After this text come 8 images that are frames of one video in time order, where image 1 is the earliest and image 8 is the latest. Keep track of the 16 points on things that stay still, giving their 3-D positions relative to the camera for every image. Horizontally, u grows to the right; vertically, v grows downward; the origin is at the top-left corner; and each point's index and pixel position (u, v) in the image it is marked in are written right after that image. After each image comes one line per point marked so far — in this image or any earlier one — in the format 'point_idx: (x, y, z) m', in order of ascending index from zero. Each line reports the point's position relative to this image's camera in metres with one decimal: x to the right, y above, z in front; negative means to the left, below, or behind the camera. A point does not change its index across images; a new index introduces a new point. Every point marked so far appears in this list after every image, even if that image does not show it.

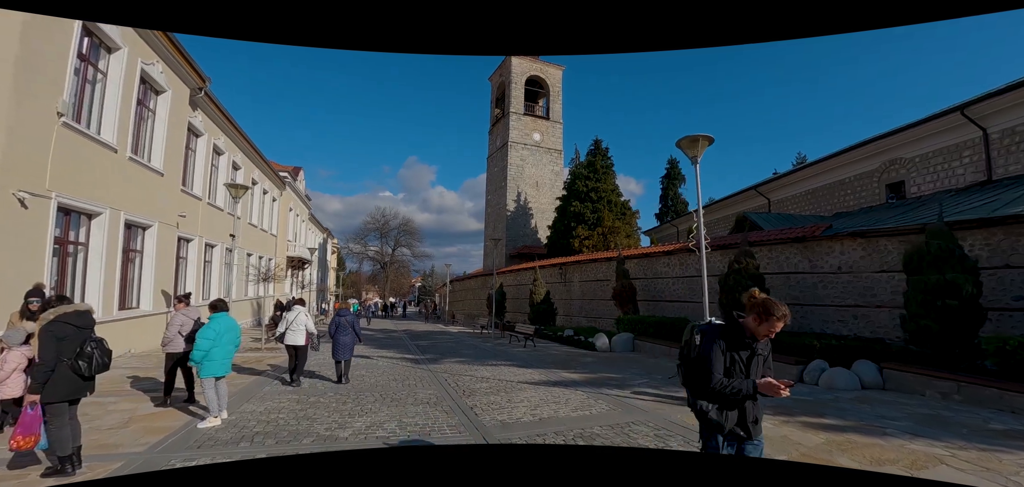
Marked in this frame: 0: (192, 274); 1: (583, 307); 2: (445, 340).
0: (-10.3, -1.0, +14.4) m
1: (+2.9, -2.6, +18.4) m
2: (-2.4, -3.5, +15.9) m
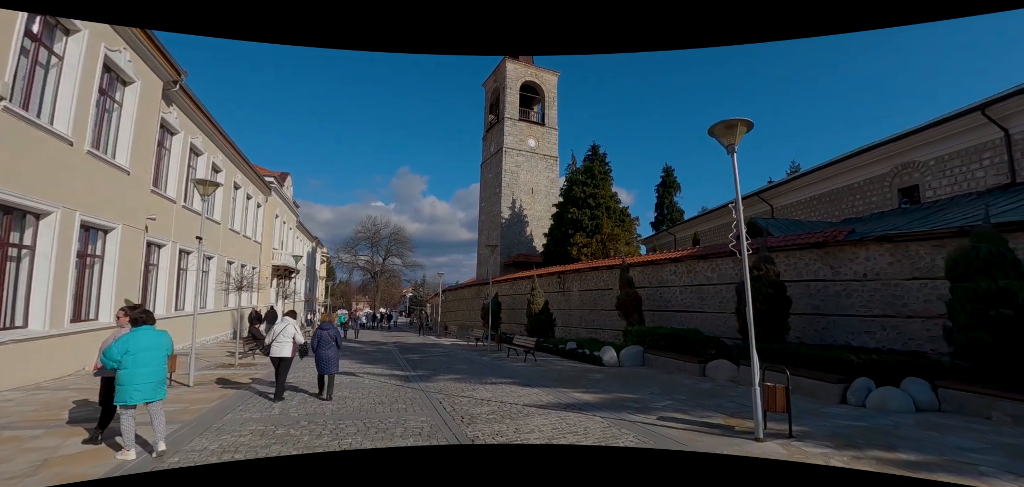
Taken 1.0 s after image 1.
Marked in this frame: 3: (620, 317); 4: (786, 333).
0: (-10.3, -1.2, +13.2) m
1: (+2.8, -2.9, +17.4) m
2: (-2.5, -3.7, +14.9) m
3: (+3.7, -2.5, +15.3) m
4: (+6.2, -2.0, +10.1) m
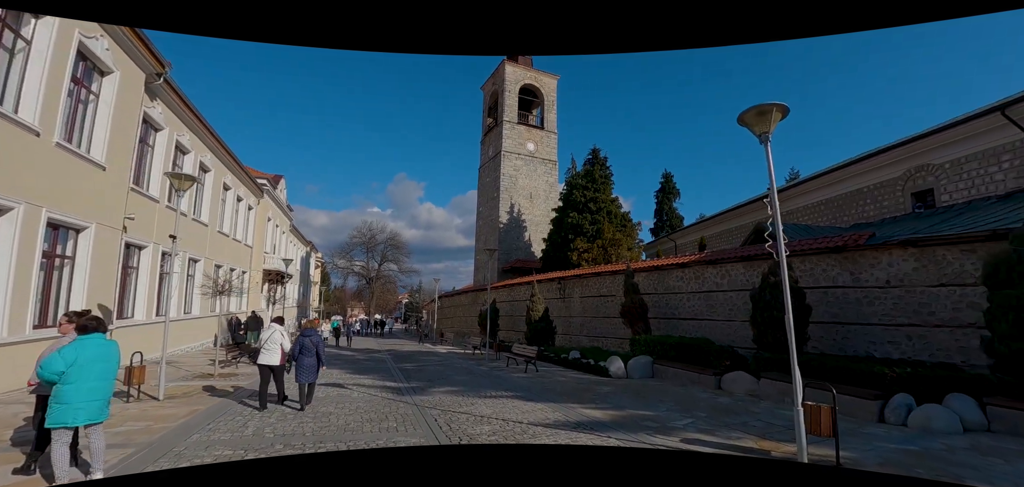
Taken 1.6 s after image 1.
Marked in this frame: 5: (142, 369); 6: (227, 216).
0: (-10.3, -1.2, +12.5) m
1: (+2.7, -3.1, +16.8) m
2: (-2.5, -3.8, +14.2) m
3: (+3.7, -2.7, +14.6) m
4: (+6.2, -2.1, +9.5) m
5: (-5.9, -2.0, +7.2) m
6: (-12.6, +1.2, +19.7) m
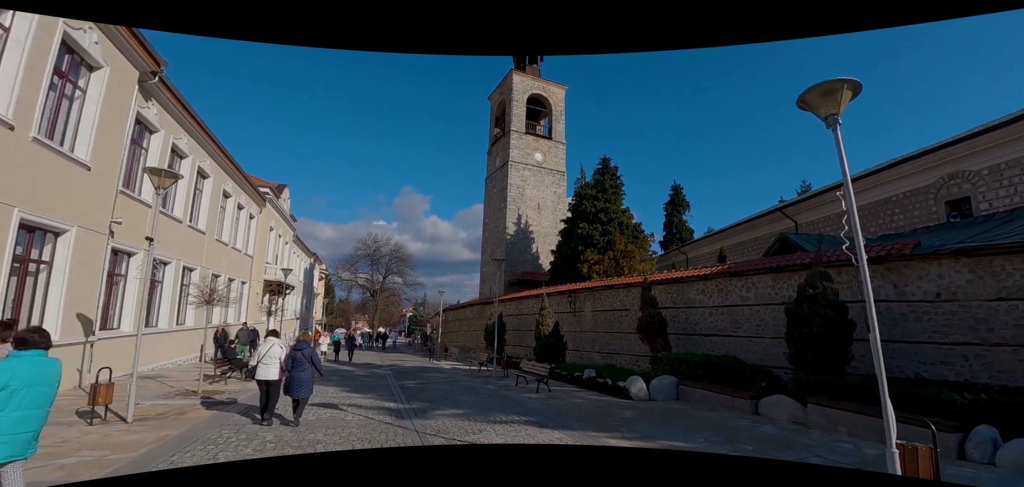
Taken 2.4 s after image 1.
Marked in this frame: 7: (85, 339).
0: (-10.1, -1.4, +11.8) m
1: (+3.0, -3.5, +15.9) m
2: (-2.3, -4.1, +13.3) m
3: (+4.0, -3.0, +13.7) m
4: (+6.5, -2.3, +8.6) m
5: (-5.7, -2.0, +6.4) m
6: (-12.2, +0.9, +19.1) m
7: (-9.2, -2.0, +9.6) m
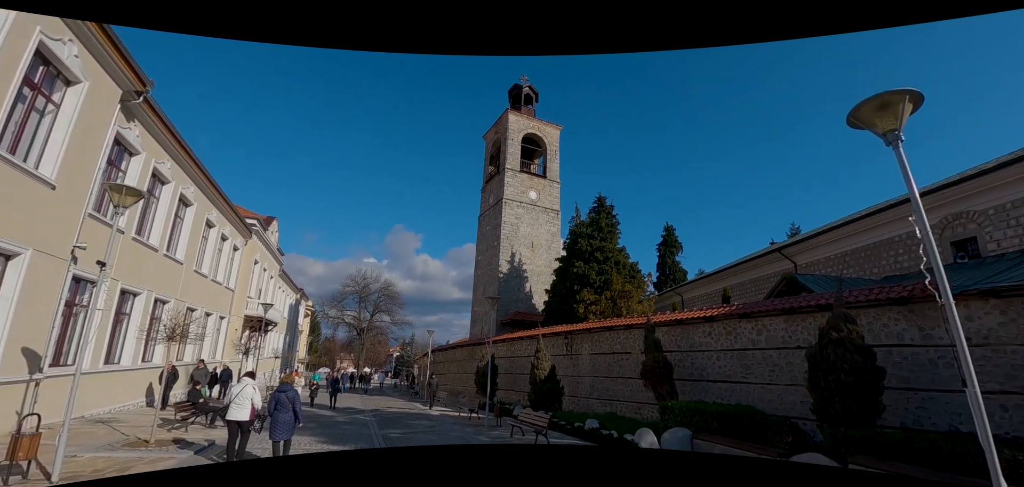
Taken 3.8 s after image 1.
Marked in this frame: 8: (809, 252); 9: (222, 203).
0: (-10.2, -2.1, +10.8) m
1: (+2.8, -4.8, +14.9) m
2: (-2.4, -5.1, +12.2) m
3: (+3.8, -4.1, +12.8) m
4: (+6.4, -3.0, +7.8) m
5: (-5.7, -2.3, +5.4) m
6: (-12.4, -0.4, +18.2) m
7: (-9.3, -2.5, +8.5) m
8: (+12.5, -0.5, +18.8) m
9: (-12.4, +1.7, +19.0) m
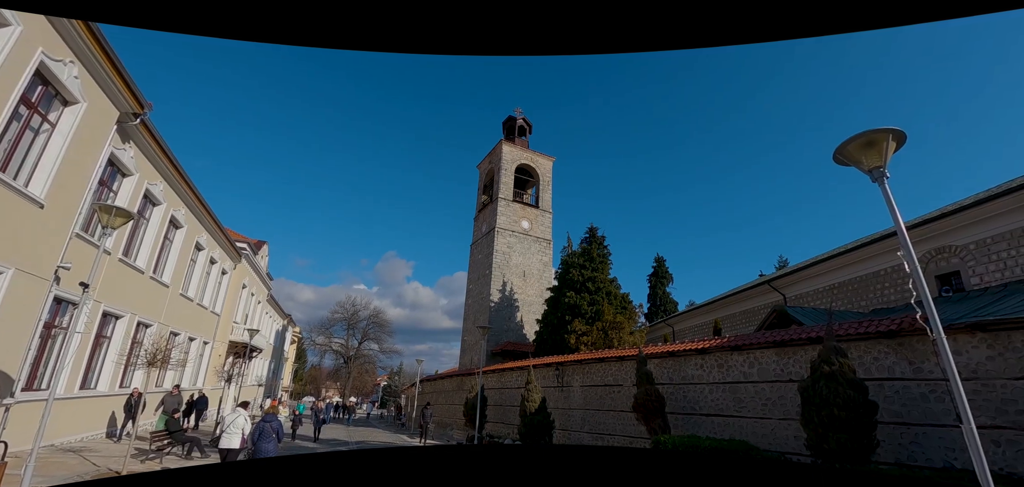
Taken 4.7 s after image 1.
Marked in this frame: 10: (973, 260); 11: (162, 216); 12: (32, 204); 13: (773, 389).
0: (-10.4, -2.6, +10.4) m
1: (+2.5, -5.7, +14.6) m
2: (-2.7, -5.8, +11.8) m
3: (+3.5, -5.0, +12.6) m
4: (+6.2, -3.6, +7.7) m
5: (-5.9, -2.5, +5.1) m
6: (-12.8, -1.4, +17.9) m
7: (-9.4, -2.9, +8.2) m
8: (+12.2, -1.9, +19.0) m
9: (-12.7, +0.7, +18.9) m
10: (+13.7, -0.6, +13.2) m
11: (-11.1, +0.9, +14.1) m
12: (-9.0, +0.7, +8.4) m
13: (+6.0, -3.4, +10.2) m
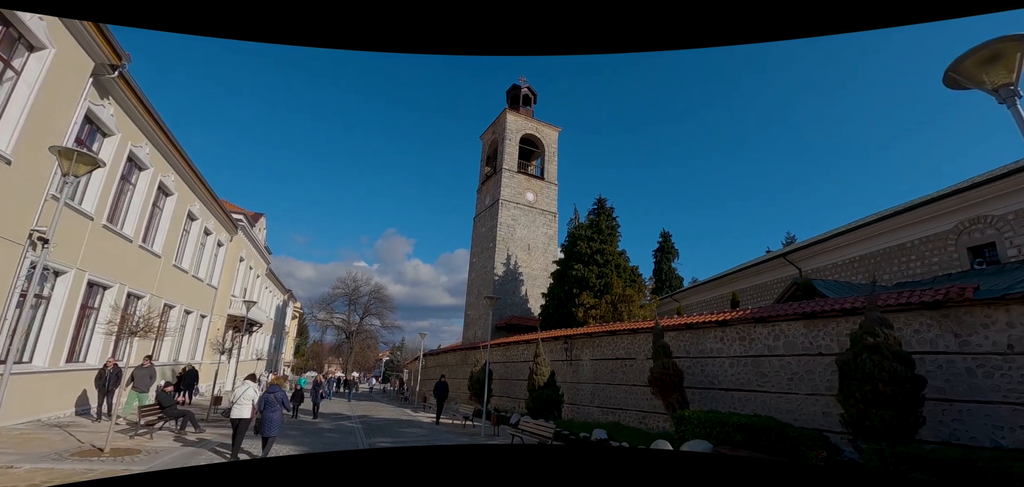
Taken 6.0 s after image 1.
0: (-10.1, -1.8, +9.8) m
1: (+2.7, -4.8, +14.1) m
2: (-2.5, -4.9, +11.3) m
3: (+3.8, -4.1, +12.1) m
4: (+6.5, -3.0, +7.1) m
5: (-5.6, -2.0, +4.5) m
6: (-12.5, -0.2, +17.2) m
7: (-9.2, -2.2, +7.6) m
8: (+12.5, -0.7, +18.3) m
9: (-12.4, +2.0, +18.1) m
10: (+13.9, +0.3, +12.4) m
11: (-10.8, +1.8, +13.3) m
12: (-8.8, +1.4, +7.6) m
13: (+6.2, -2.6, +9.6) m
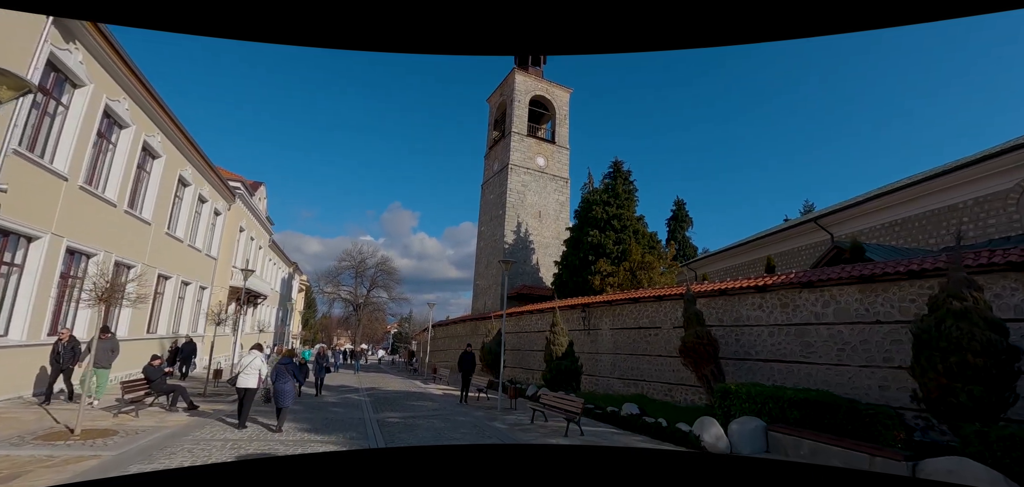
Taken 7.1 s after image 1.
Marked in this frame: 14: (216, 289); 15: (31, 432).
0: (-9.7, -1.0, +8.9) m
1: (+3.2, -3.6, +13.3) m
2: (-2.0, -4.0, +10.5) m
3: (+4.2, -3.1, +11.2) m
4: (+6.9, -2.2, +6.1) m
5: (-5.3, -1.5, +3.6) m
6: (-12.0, +1.0, +16.3) m
7: (-8.8, -1.6, +6.7) m
8: (+13.0, +0.8, +17.0) m
9: (-12.0, +3.2, +17.0) m
10: (+14.3, +1.4, +11.1) m
11: (-10.4, +2.8, +12.2) m
12: (-8.4, +2.0, +6.5) m
13: (+6.6, -1.7, +8.6) m
14: (-13.2, -2.0, +19.9) m
15: (-6.8, -2.7, +6.3) m
